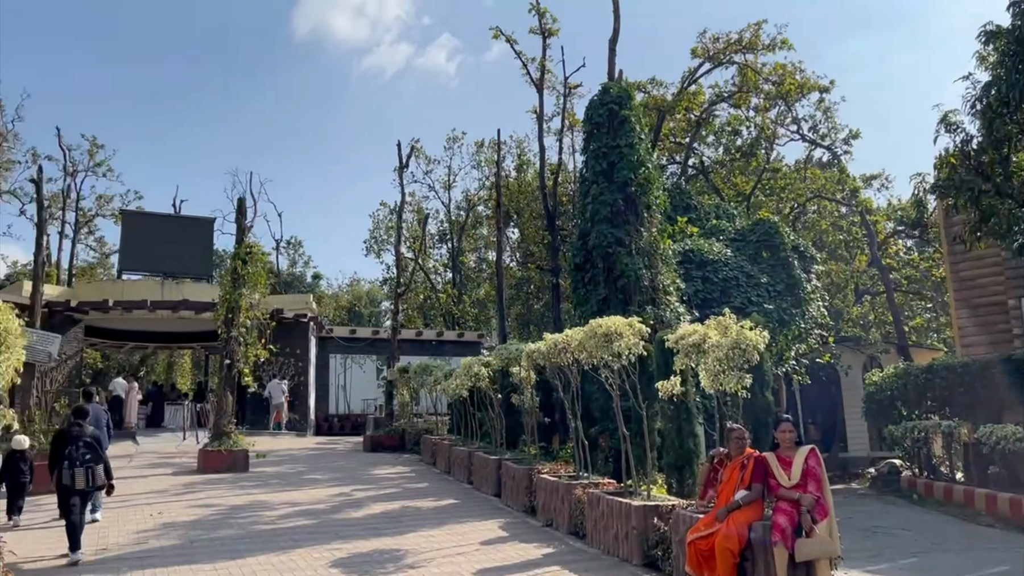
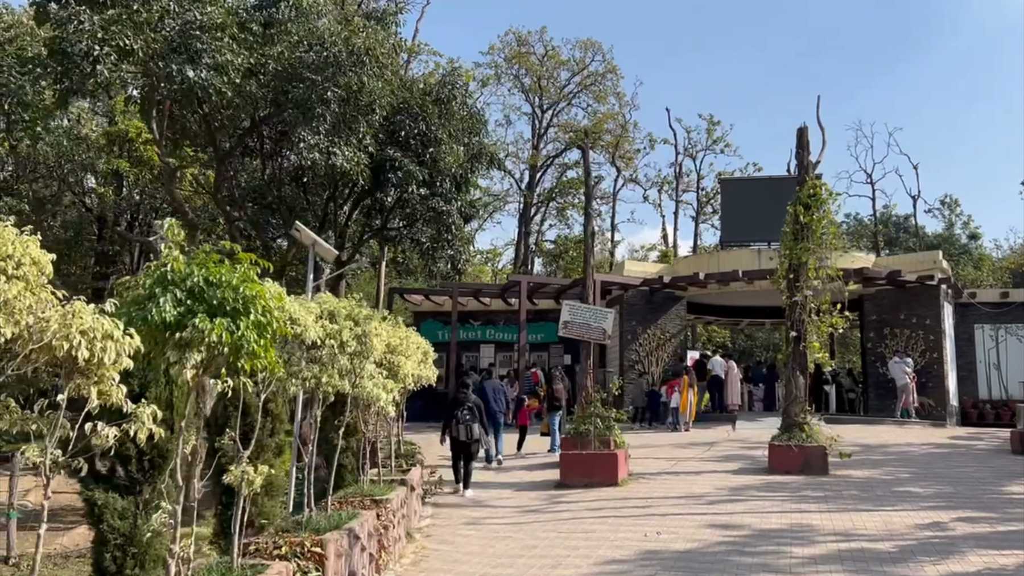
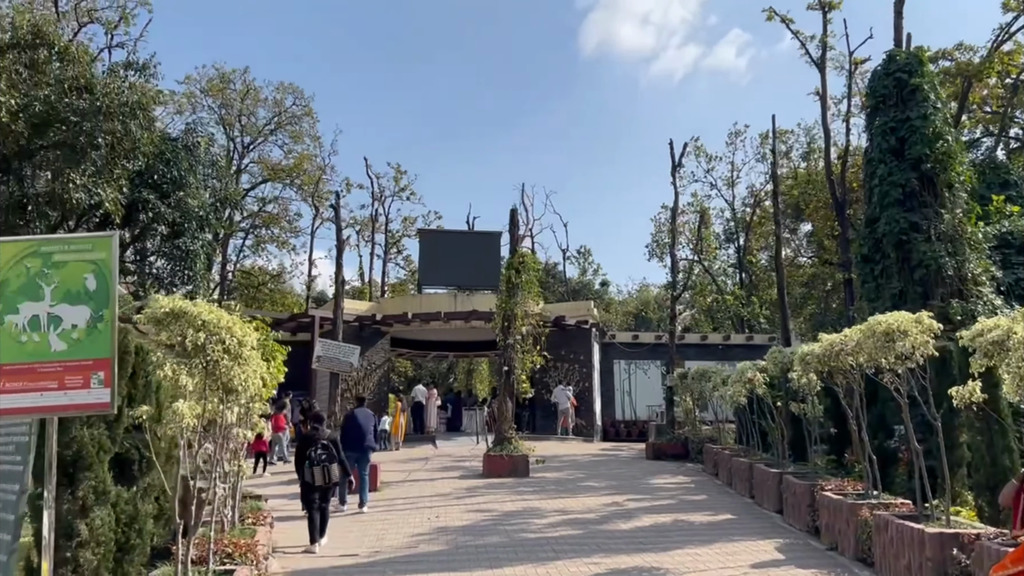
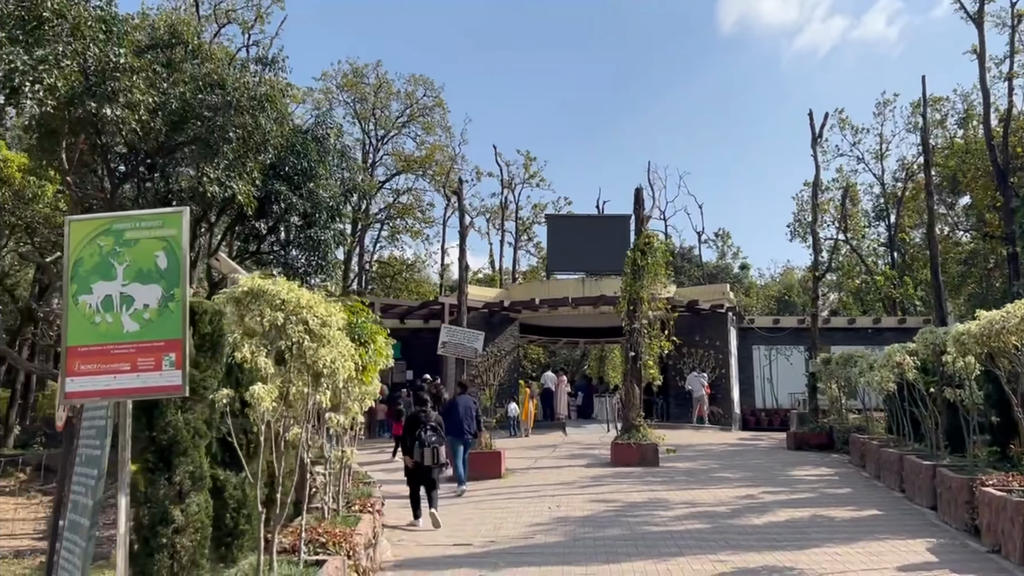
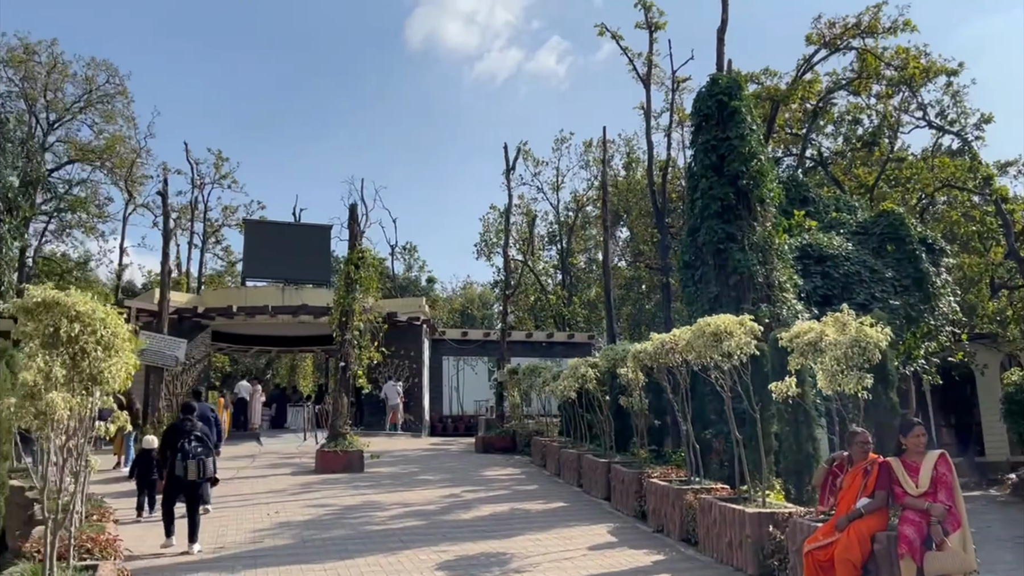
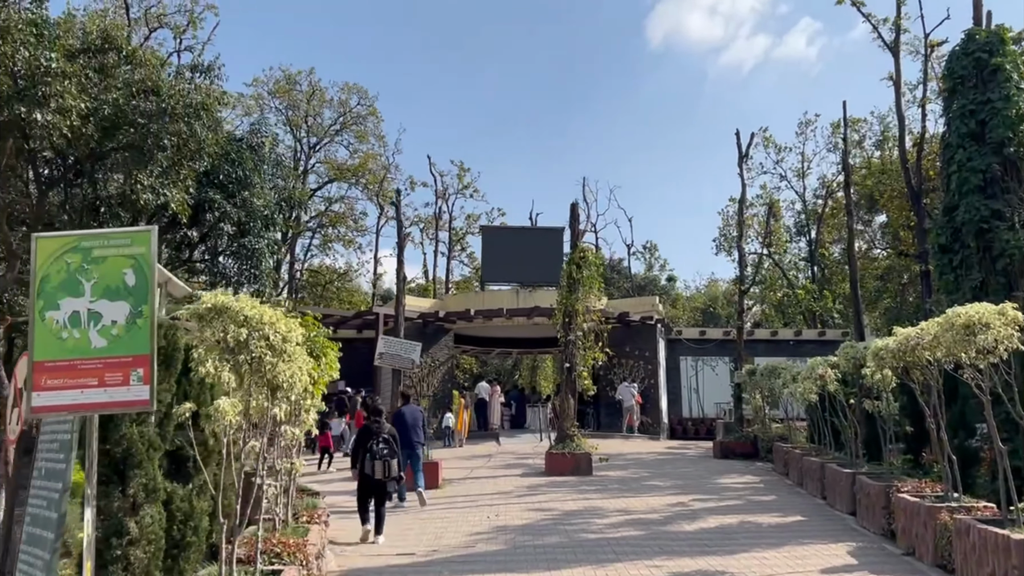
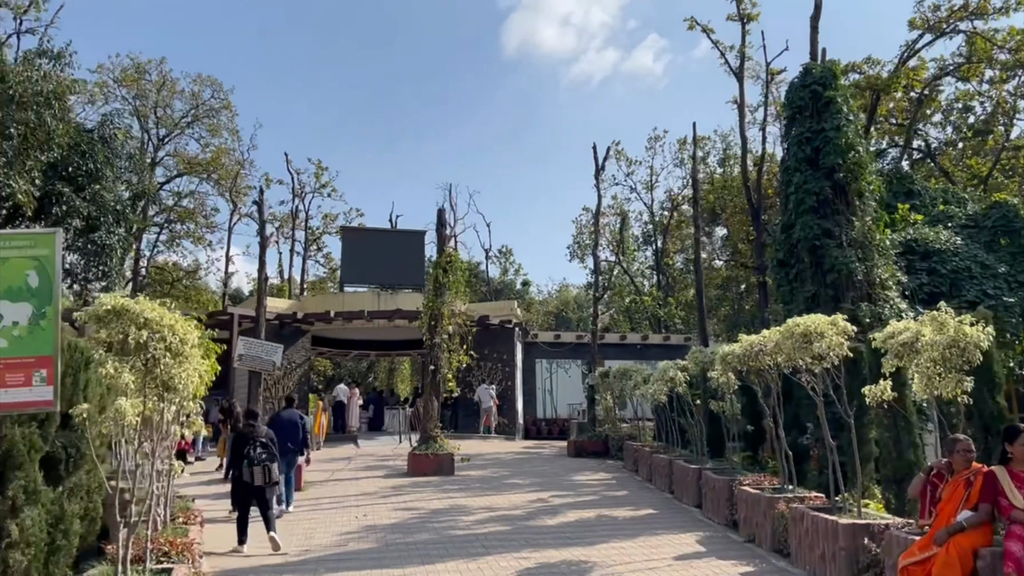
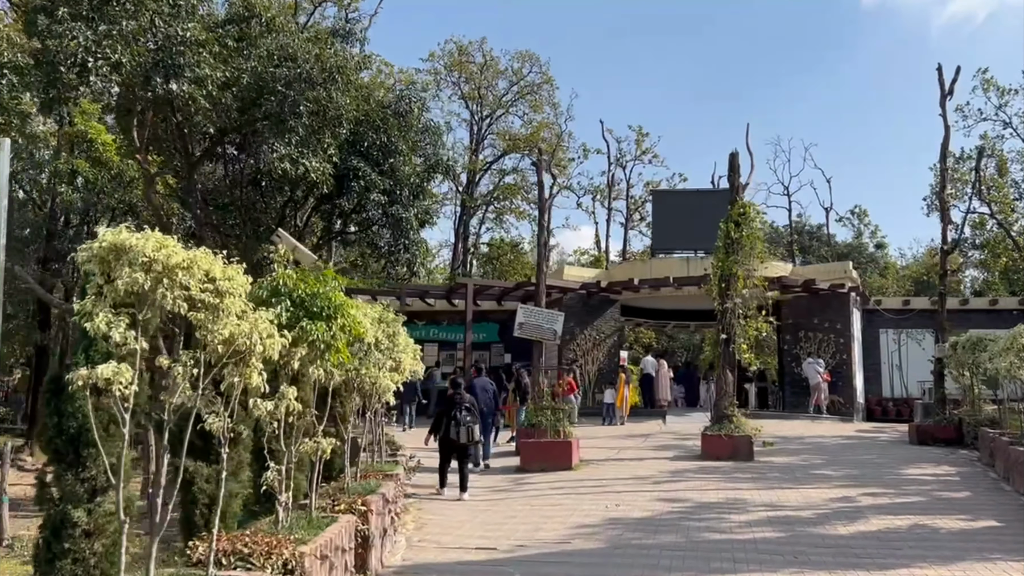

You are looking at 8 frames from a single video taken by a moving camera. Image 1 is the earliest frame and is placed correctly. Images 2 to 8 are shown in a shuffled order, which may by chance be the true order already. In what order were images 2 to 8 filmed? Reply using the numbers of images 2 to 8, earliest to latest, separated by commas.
5, 7, 3, 6, 4, 8, 2
